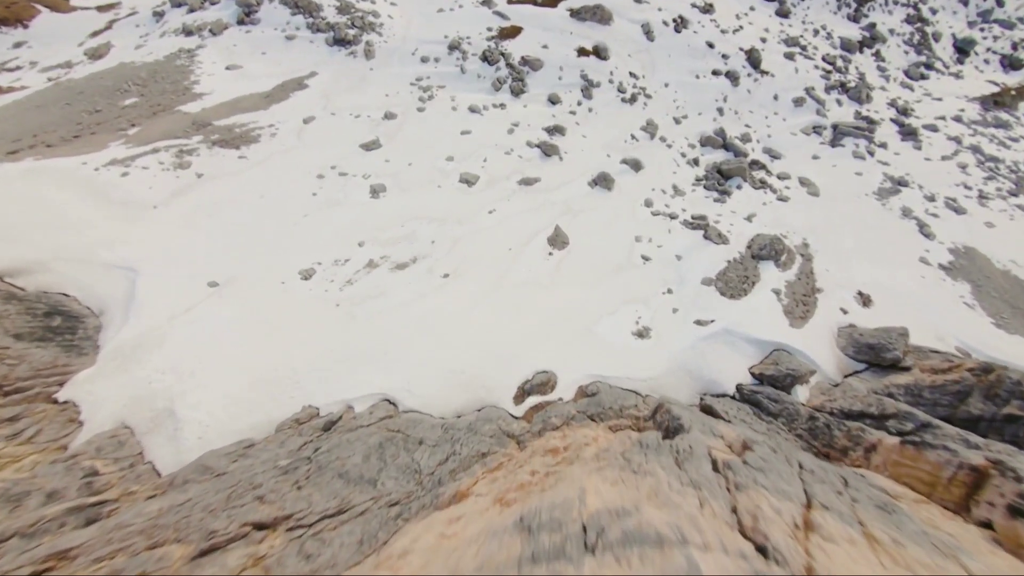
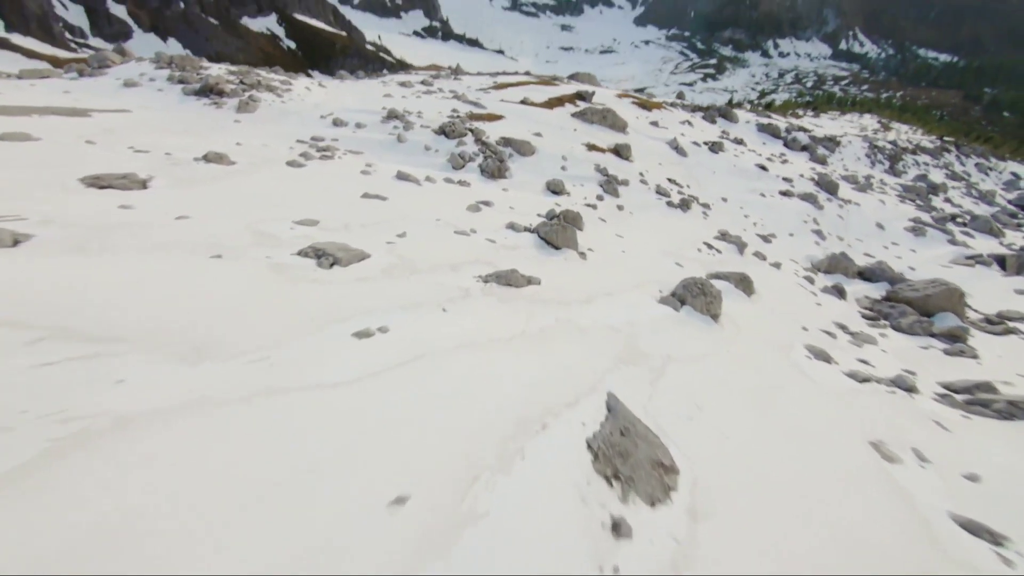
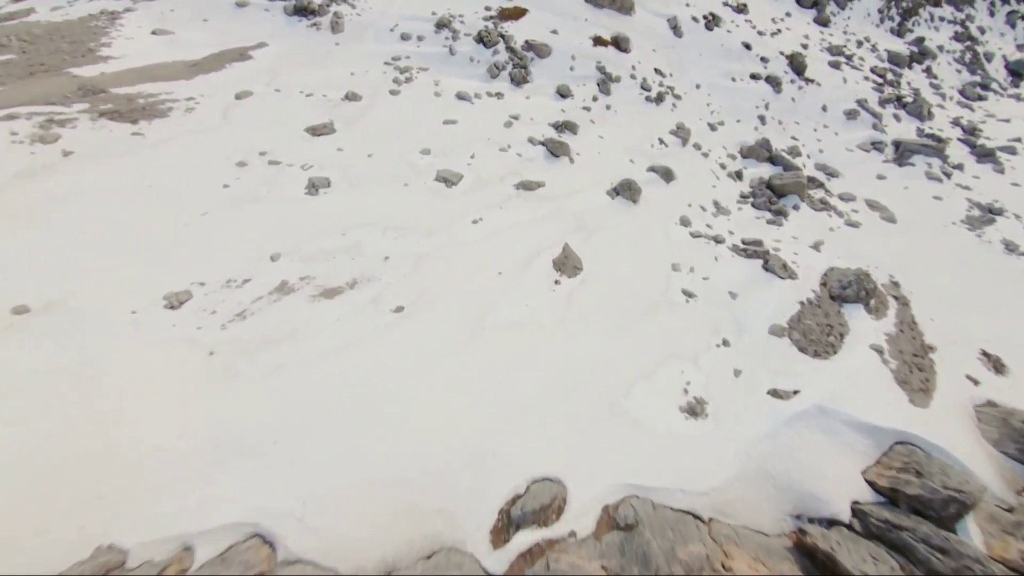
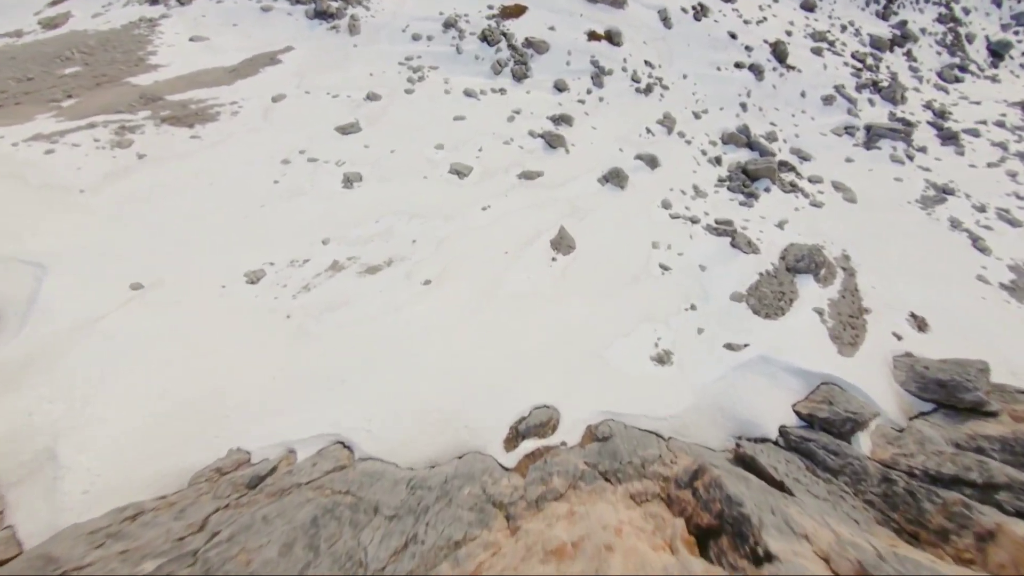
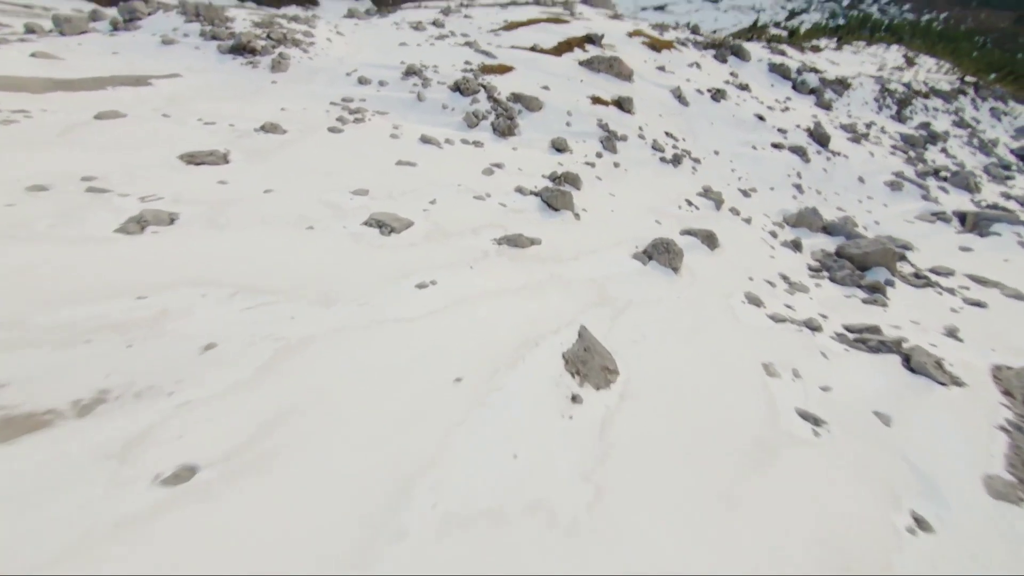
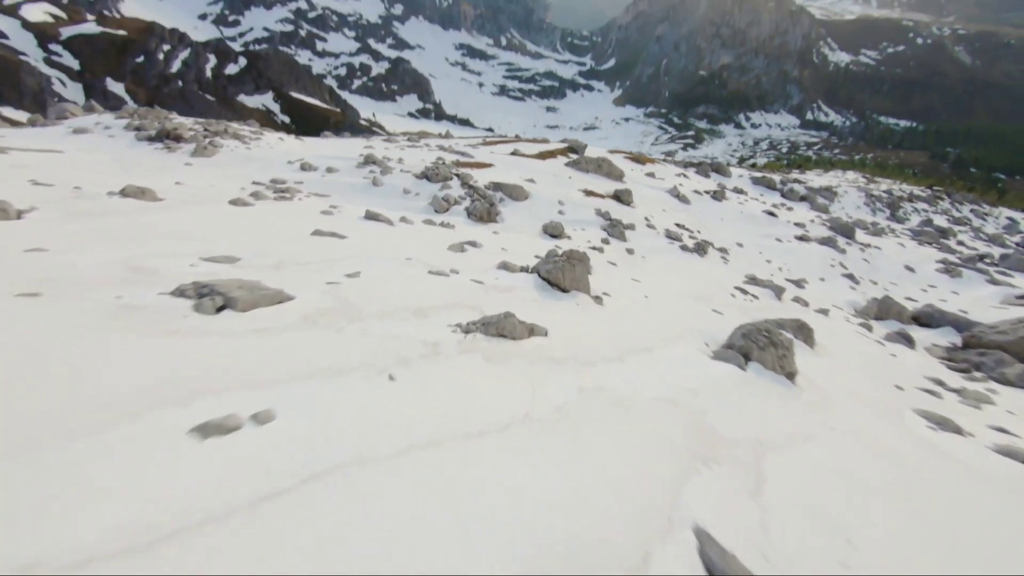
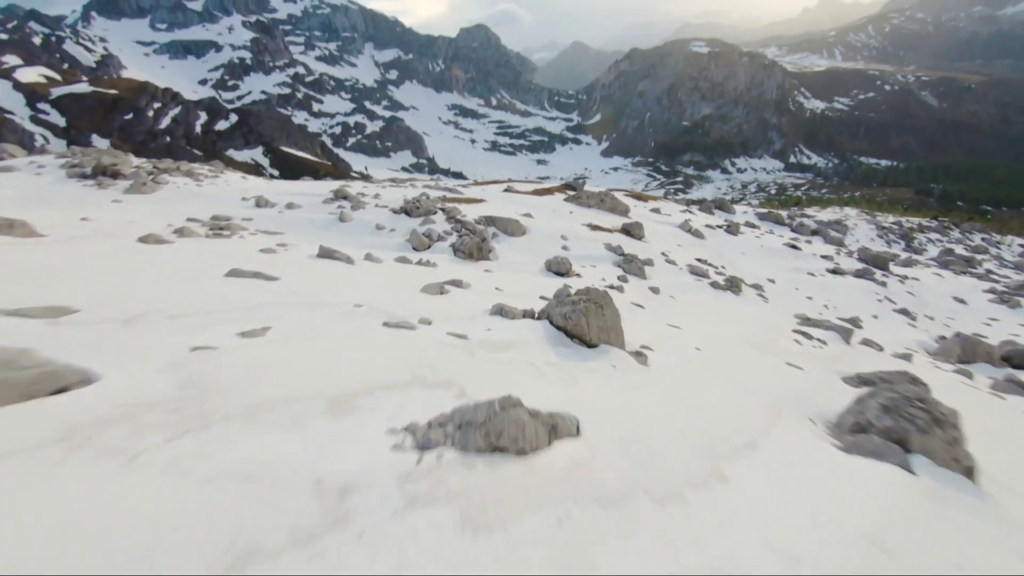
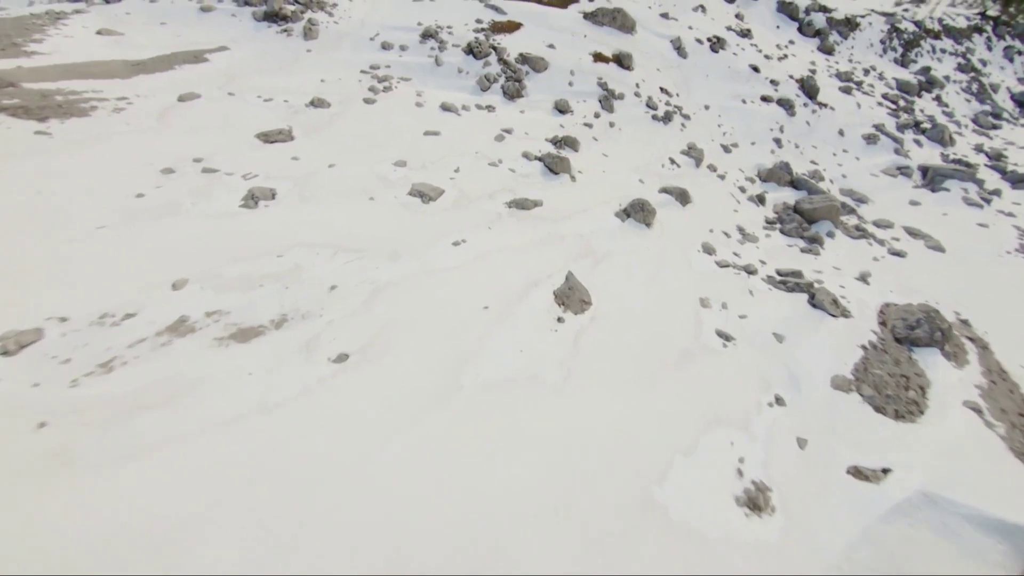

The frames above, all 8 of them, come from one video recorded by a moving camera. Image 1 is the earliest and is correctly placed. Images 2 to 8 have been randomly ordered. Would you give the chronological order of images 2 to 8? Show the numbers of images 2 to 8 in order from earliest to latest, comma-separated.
4, 3, 8, 5, 2, 6, 7
